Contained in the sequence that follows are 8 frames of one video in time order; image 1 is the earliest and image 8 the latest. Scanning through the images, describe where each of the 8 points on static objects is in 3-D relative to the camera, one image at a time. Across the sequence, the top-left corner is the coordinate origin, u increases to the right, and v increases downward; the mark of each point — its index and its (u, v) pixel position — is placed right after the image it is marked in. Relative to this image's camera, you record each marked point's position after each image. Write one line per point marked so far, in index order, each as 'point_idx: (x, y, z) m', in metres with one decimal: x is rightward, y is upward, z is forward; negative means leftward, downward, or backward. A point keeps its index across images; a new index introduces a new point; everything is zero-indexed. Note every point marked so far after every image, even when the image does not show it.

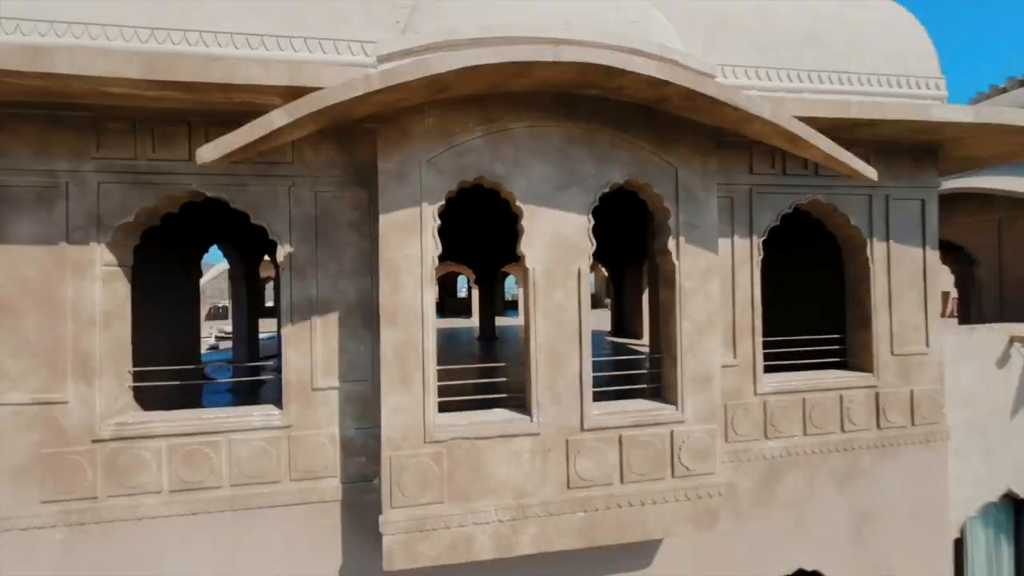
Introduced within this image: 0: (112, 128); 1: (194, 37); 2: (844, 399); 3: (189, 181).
0: (-3.8, +1.5, +3.7) m
1: (-3.2, +2.5, +4.0) m
2: (+4.0, -1.2, +4.6) m
3: (-3.2, +1.1, +3.8) m
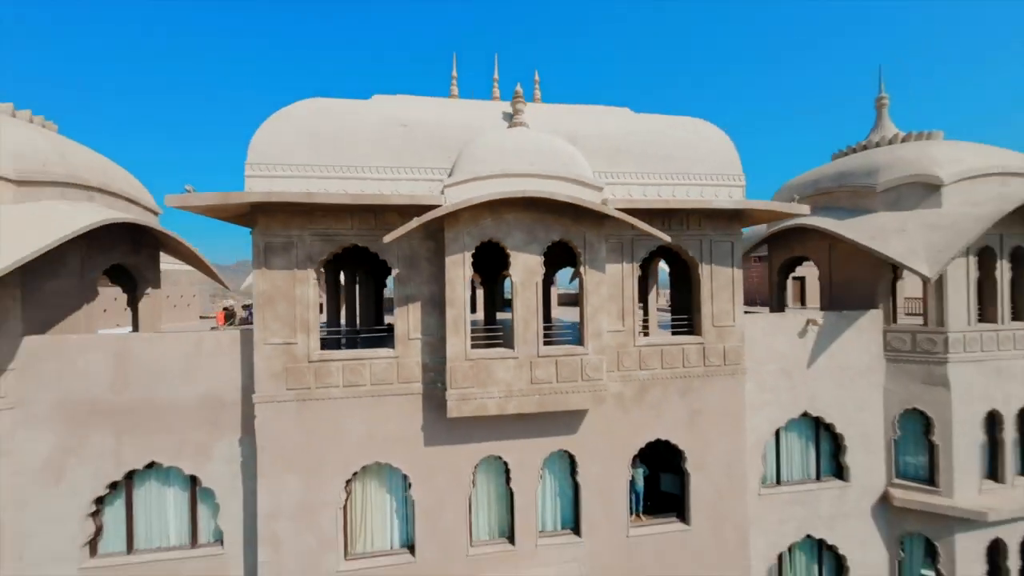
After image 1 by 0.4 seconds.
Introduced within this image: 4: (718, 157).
0: (-4.0, +1.5, +7.6) m
1: (-3.3, +2.5, +7.9) m
2: (+3.9, -1.3, +8.5) m
3: (-3.3, +1.0, +7.7) m
4: (+4.8, +3.1, +9.0) m
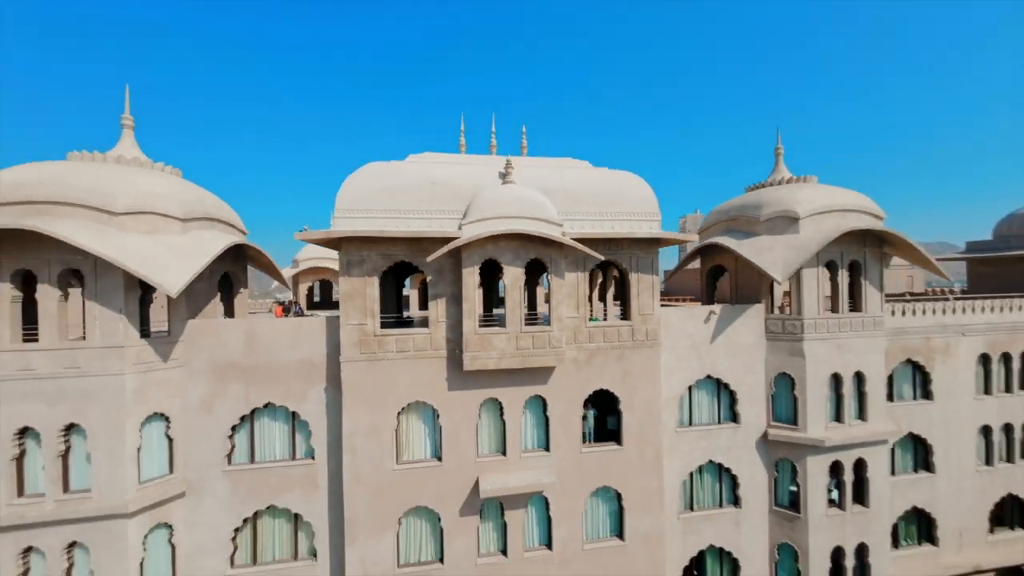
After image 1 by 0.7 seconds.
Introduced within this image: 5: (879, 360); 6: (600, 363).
0: (-4.2, +1.5, +11.7) m
1: (-3.6, +2.5, +12.1) m
2: (+3.7, -1.3, +12.8) m
3: (-3.5, +1.0, +11.9) m
4: (+4.5, +3.1, +13.3) m
5: (+14.3, -2.6, +14.3) m
6: (+3.0, -2.4, +12.7) m
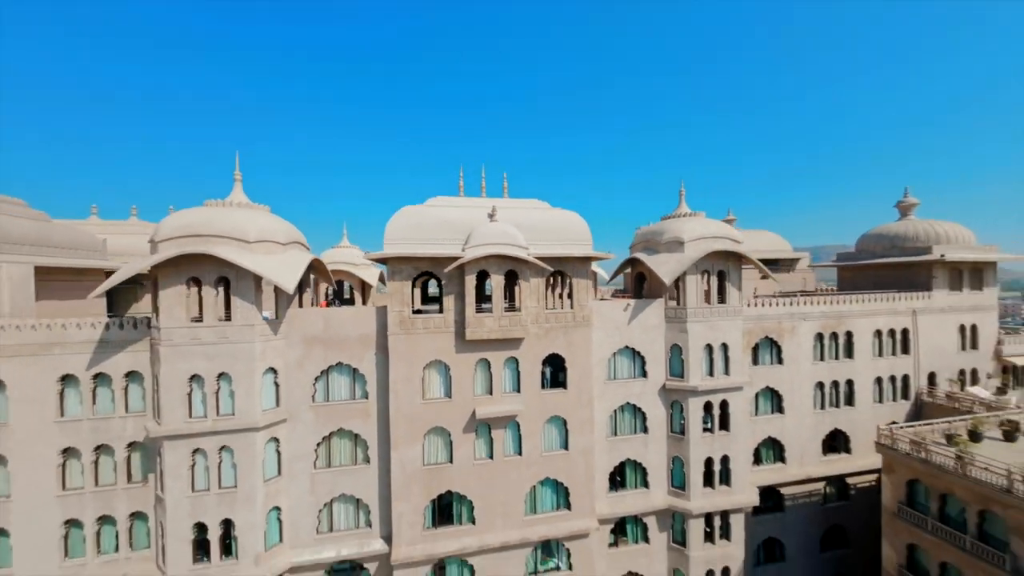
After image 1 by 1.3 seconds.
0: (-5.0, +1.5, +18.5) m
1: (-4.4, +2.4, +18.8) m
2: (+2.8, -1.3, +19.9) m
3: (-4.3, +1.0, +18.6) m
4: (+3.7, +3.1, +20.4) m
5: (+13.4, -2.6, +21.9) m
6: (+2.1, -2.4, +19.8) m
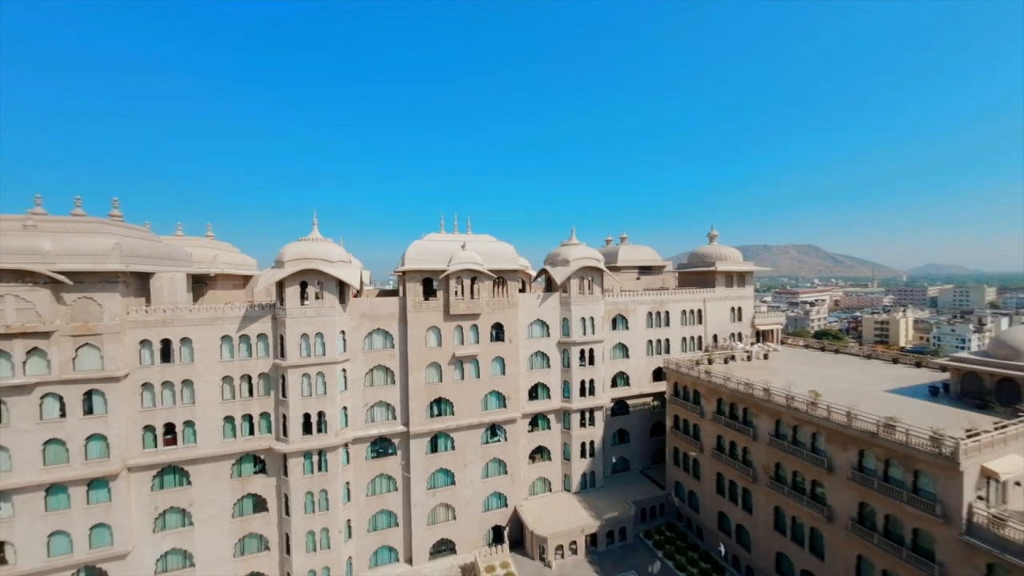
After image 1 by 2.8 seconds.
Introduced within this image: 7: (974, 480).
0: (-8.4, +1.6, +33.9) m
1: (-7.9, +2.6, +34.3) m
2: (-0.9, -1.2, +36.2) m
3: (-7.8, +1.1, +34.1) m
4: (-0.1, +3.2, +36.8) m
5: (+9.4, -2.4, +39.5) m
6: (-1.5, -2.3, +36.0) m
7: (+23.3, -9.6, +18.8) m
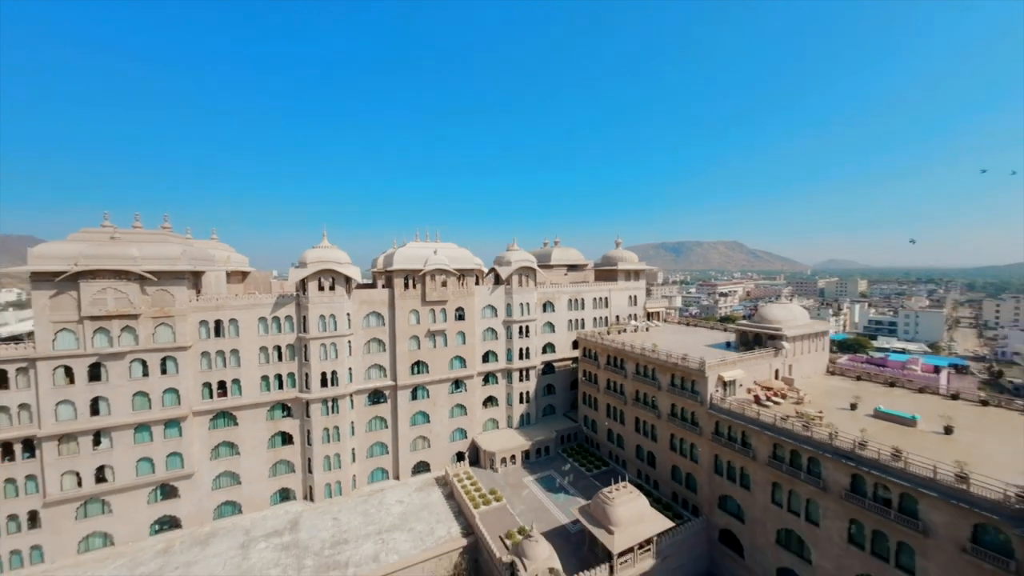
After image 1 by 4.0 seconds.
0: (-13.7, +2.3, +47.2) m
1: (-13.2, +3.3, +47.7) m
2: (-6.5, -0.4, +50.6) m
3: (-13.1, +1.8, +47.6) m
4: (-5.8, +4.0, +51.1) m
5: (+3.3, -1.5, +55.1) m
6: (-7.1, -1.5, +50.3) m
7: (+19.6, -9.1, +36.5) m
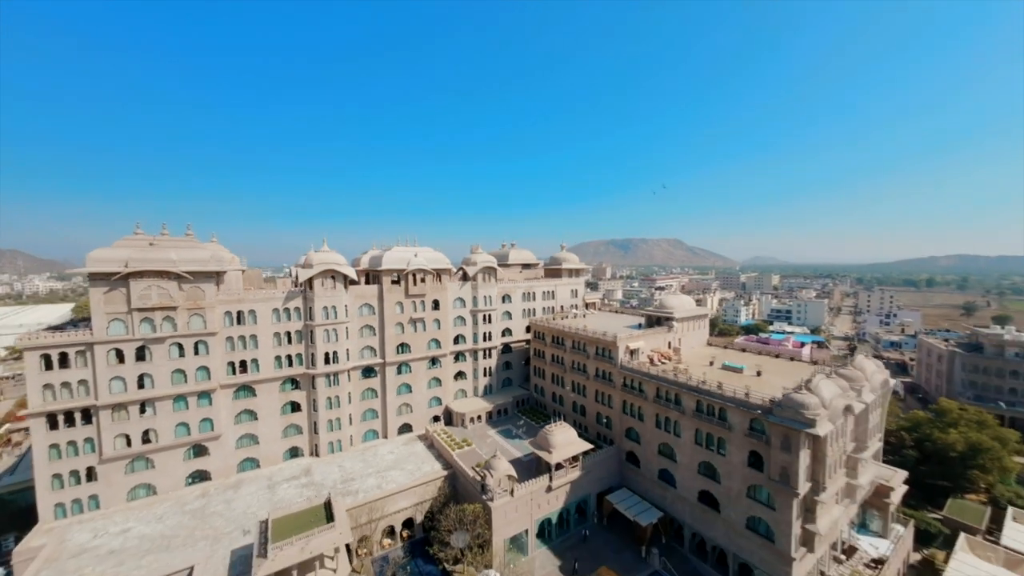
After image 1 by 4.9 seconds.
0: (-19.0, +2.9, +58.5) m
1: (-18.6, +3.9, +59.0) m
2: (-12.3, +0.3, +62.7) m
3: (-18.5, +2.4, +58.9) m
4: (-11.6, +4.7, +63.3) m
5: (-3.1, -0.8, +68.4) m
6: (-12.9, -0.8, +62.4) m
7: (+15.4, -8.5, +52.0) m
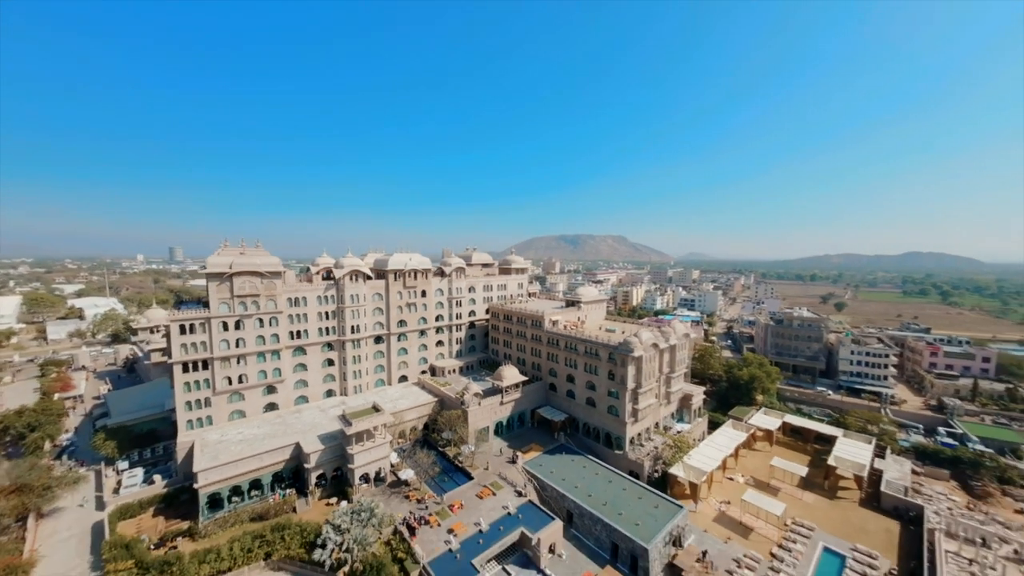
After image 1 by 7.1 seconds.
0: (-27.0, +4.2, +85.4) m
1: (-26.6, +5.2, +86.0) m
2: (-20.8, +1.7, +90.5) m
3: (-26.5, +3.8, +85.9) m
4: (-20.3, +6.1, +91.0) m
5: (-12.4, +0.8, +97.3) m
6: (-21.4, +0.6, +90.1) m
7: (+7.9, -7.3, +83.4) m
